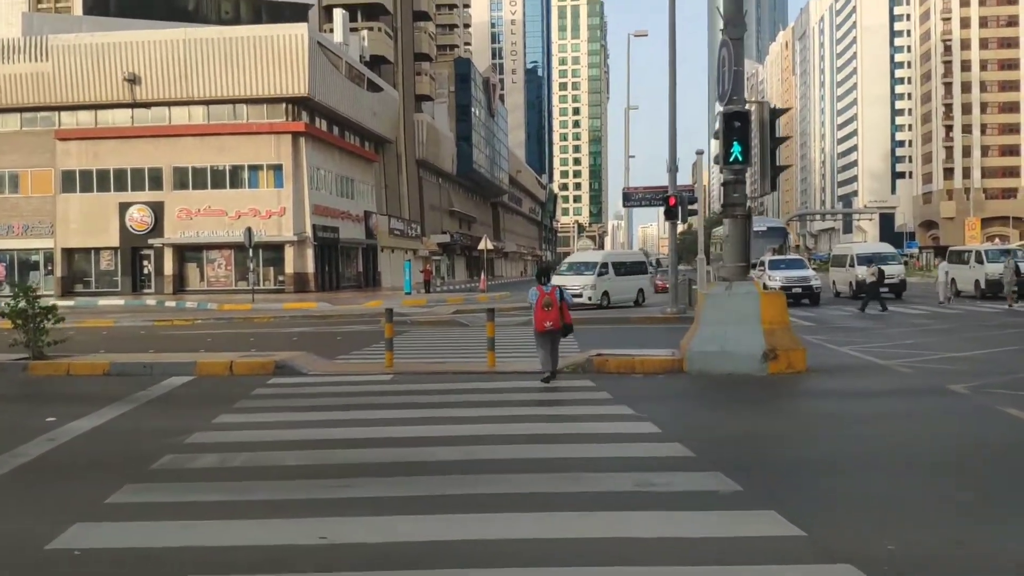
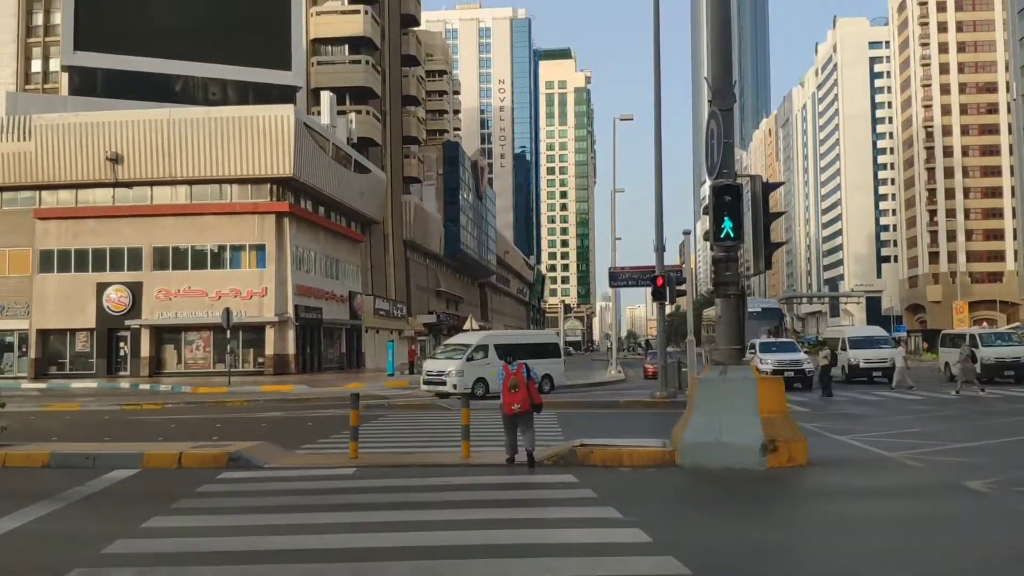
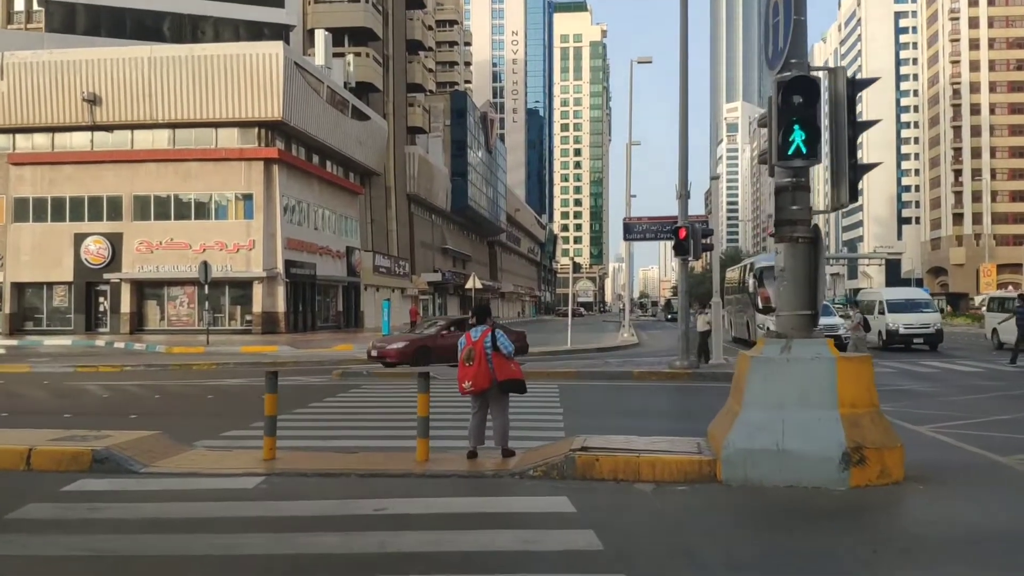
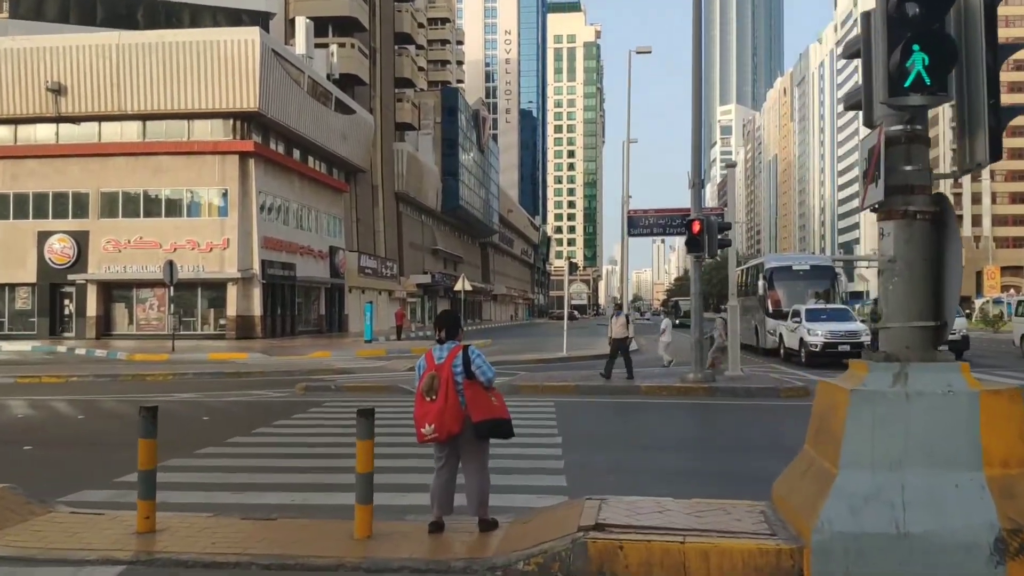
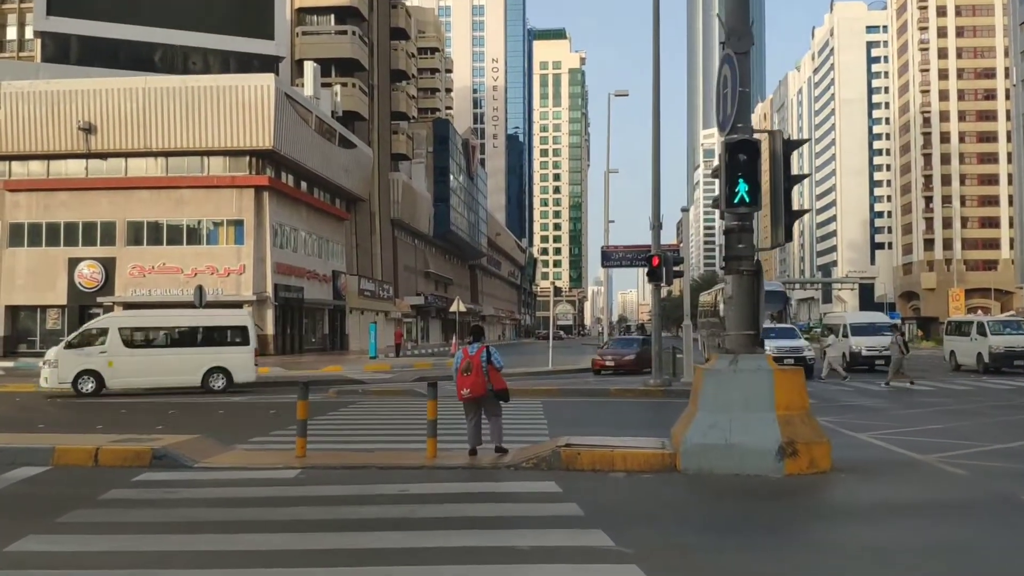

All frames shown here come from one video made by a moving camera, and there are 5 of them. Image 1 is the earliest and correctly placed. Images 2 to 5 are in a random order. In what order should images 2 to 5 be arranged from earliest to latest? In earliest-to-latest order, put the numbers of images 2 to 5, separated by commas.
2, 5, 3, 4
